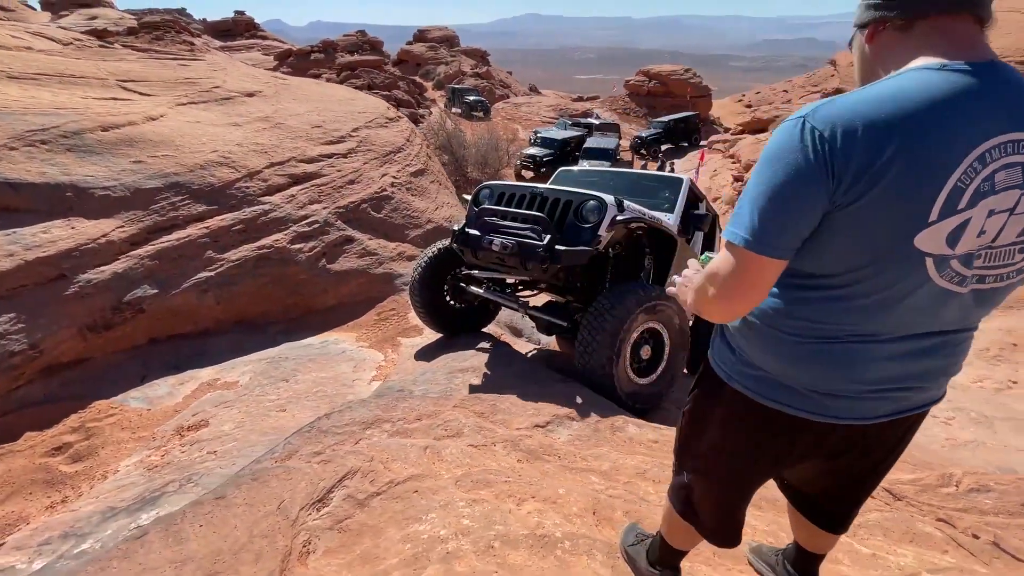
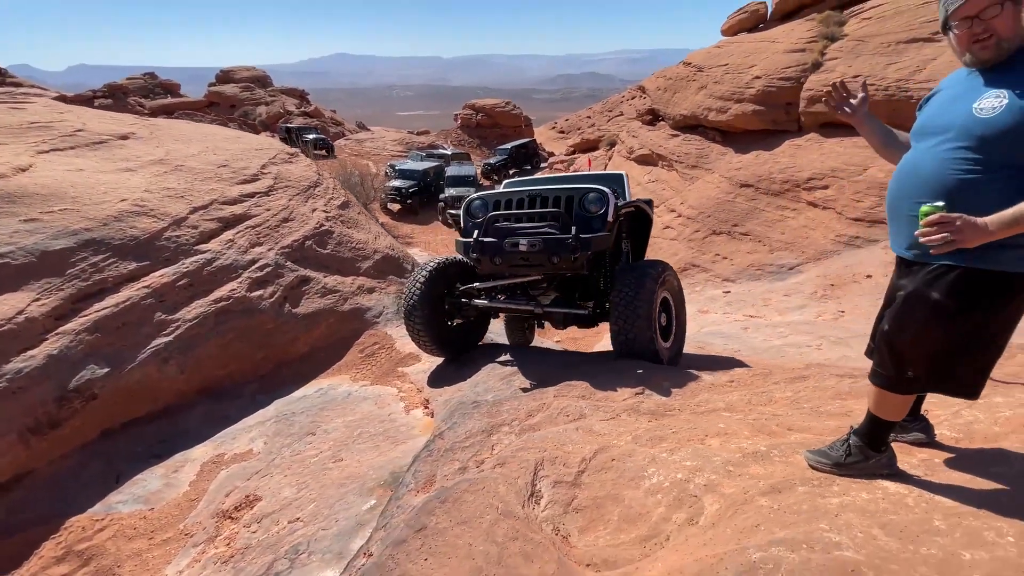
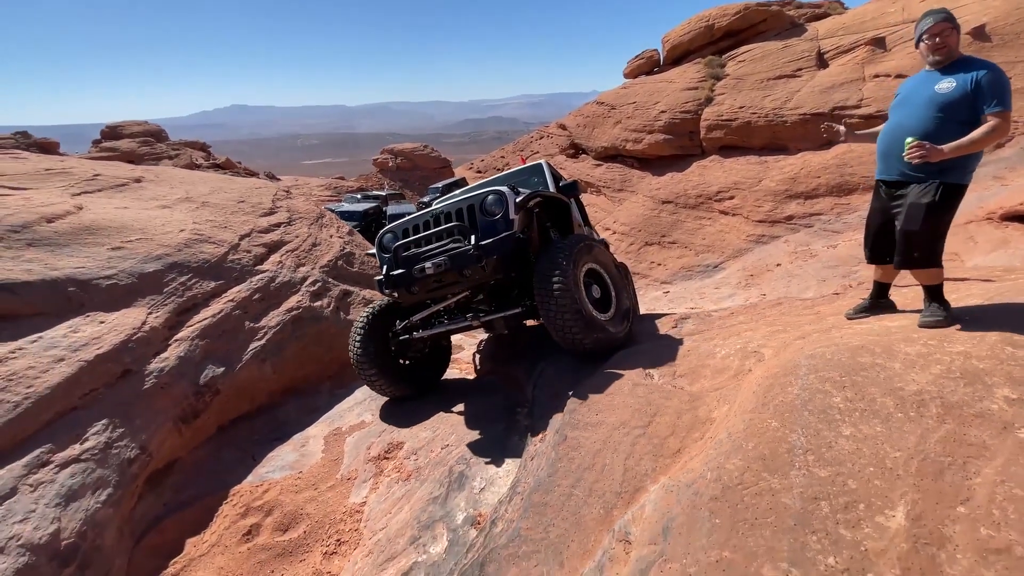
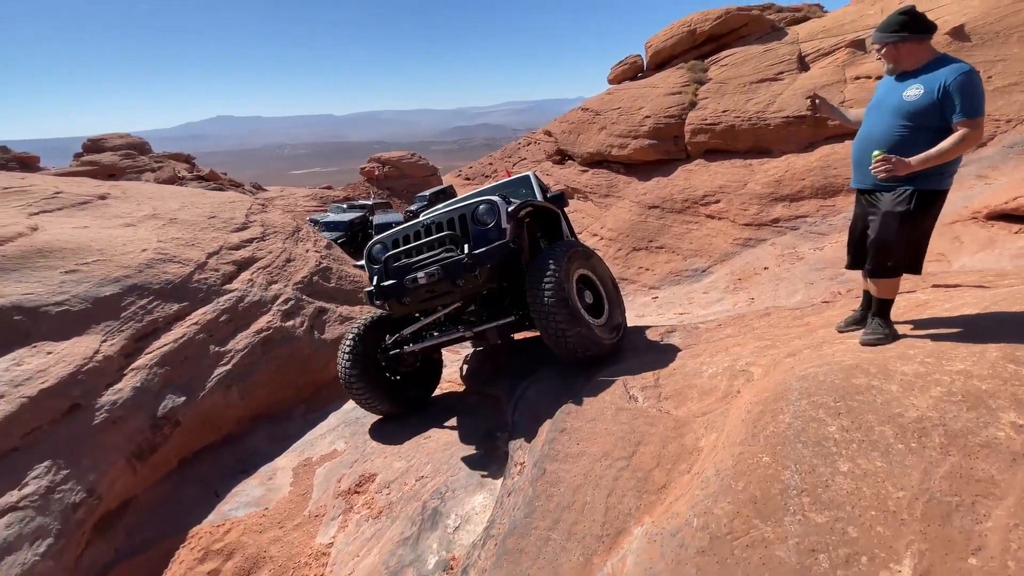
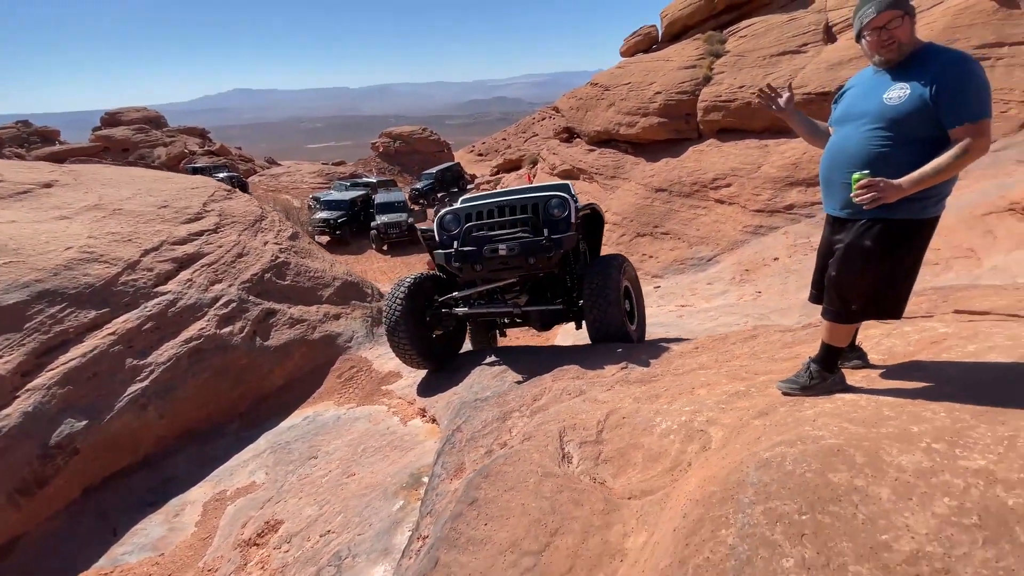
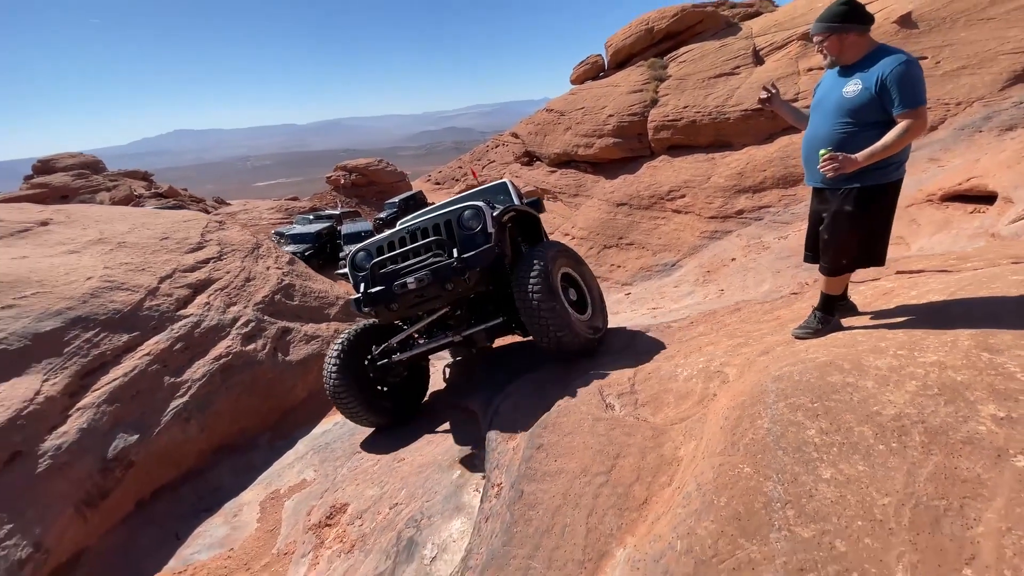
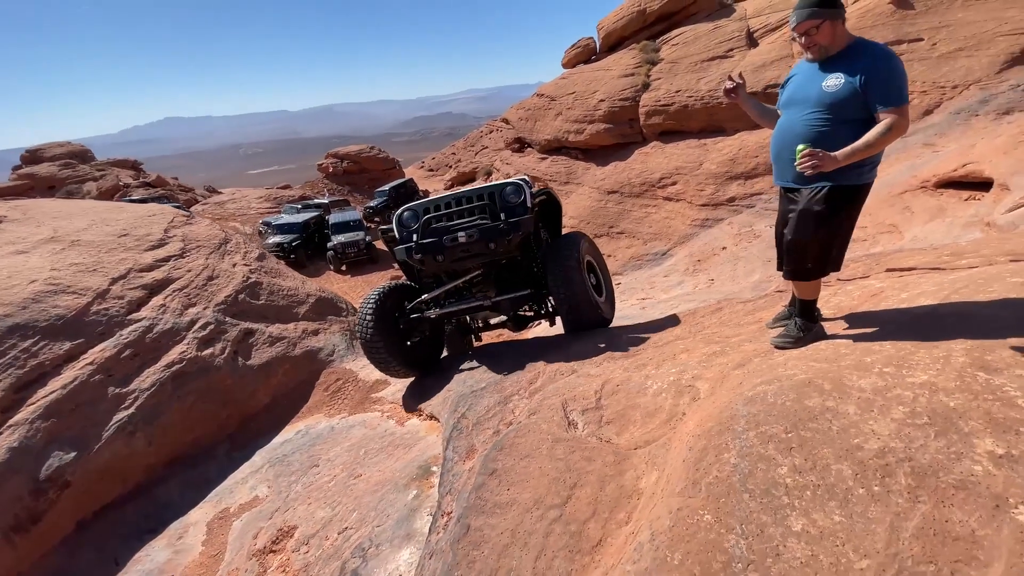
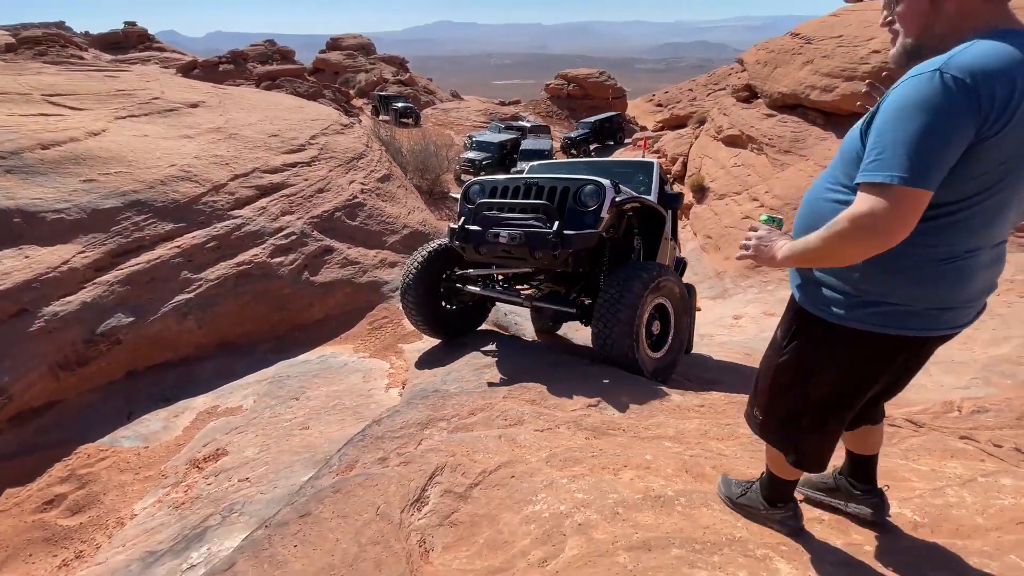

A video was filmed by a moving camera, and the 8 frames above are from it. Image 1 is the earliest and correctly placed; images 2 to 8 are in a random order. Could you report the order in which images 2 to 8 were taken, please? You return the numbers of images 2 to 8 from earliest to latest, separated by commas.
8, 2, 5, 7, 6, 4, 3
